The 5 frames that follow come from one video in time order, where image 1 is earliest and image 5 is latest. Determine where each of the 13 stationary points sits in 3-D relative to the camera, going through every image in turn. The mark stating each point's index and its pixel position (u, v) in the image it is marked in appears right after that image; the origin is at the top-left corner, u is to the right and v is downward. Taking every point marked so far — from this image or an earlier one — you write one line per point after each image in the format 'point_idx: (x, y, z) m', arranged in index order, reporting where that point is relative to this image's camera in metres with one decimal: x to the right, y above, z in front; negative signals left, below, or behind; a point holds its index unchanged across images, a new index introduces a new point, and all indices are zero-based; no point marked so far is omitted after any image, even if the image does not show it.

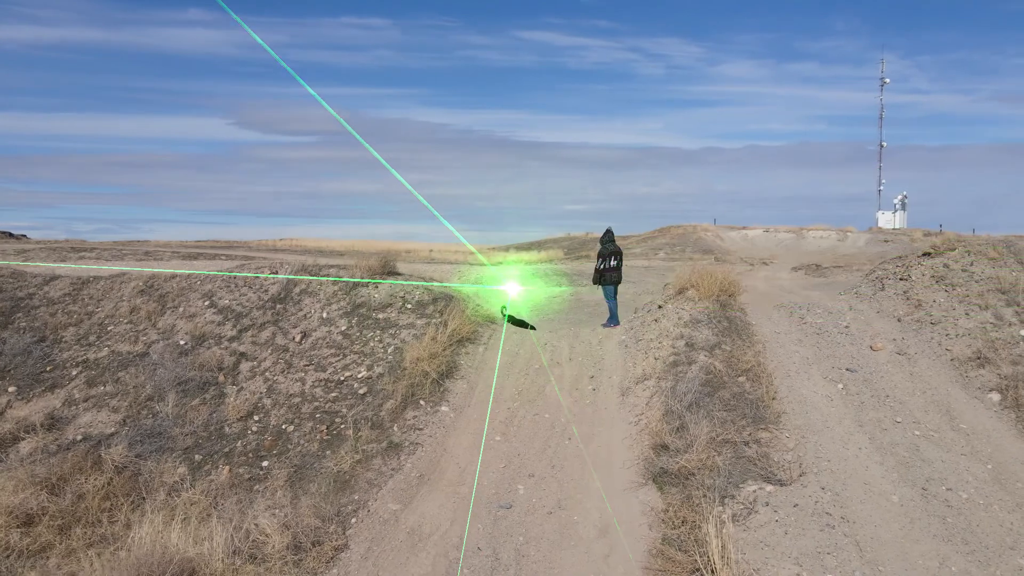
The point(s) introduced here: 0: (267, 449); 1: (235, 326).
0: (-2.5, -1.7, +7.8) m
1: (-3.6, -0.5, +9.8) m
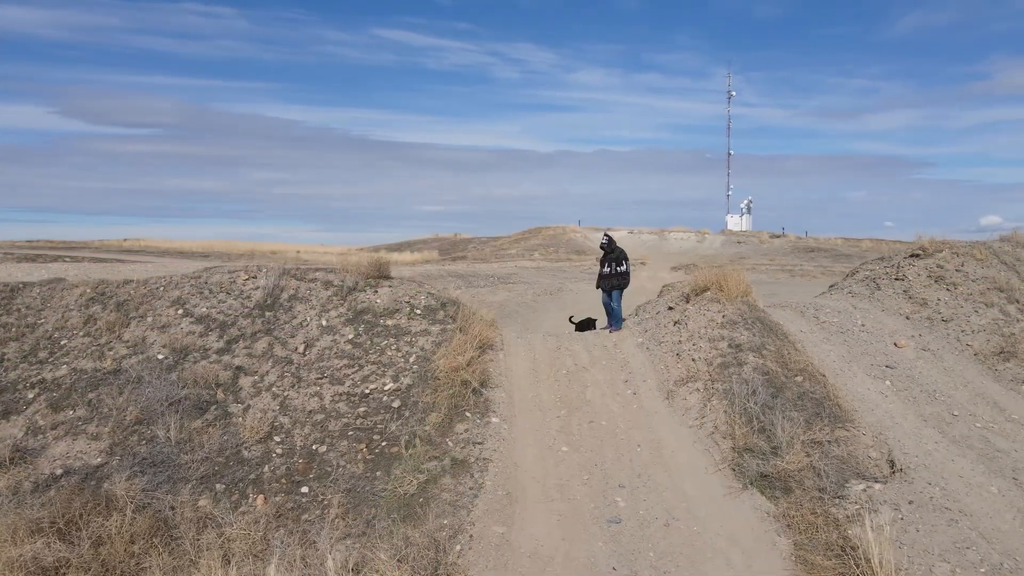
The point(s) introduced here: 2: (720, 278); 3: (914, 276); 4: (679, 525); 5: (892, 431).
0: (-2.0, -1.7, +7.0) m
1: (-3.4, -0.6, +8.8) m
2: (+2.6, +0.1, +9.2) m
3: (+5.1, +0.2, +9.4) m
4: (+1.3, -1.8, +5.7) m
5: (+3.4, -1.3, +6.6) m
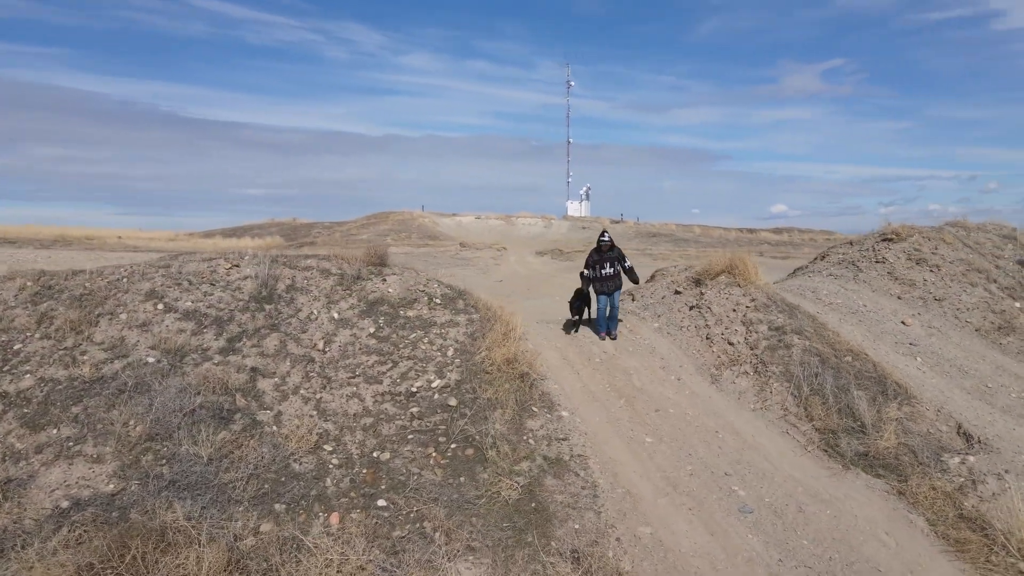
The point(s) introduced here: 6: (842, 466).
0: (-1.2, -1.7, +6.2) m
1: (-3.0, -0.5, +7.6) m
2: (+2.8, +0.3, +9.4) m
3: (+5.2, +0.4, +10.1) m
4: (+2.3, -1.7, +5.7) m
5: (+4.1, -1.1, +7.0) m
6: (+2.8, -1.5, +6.3) m
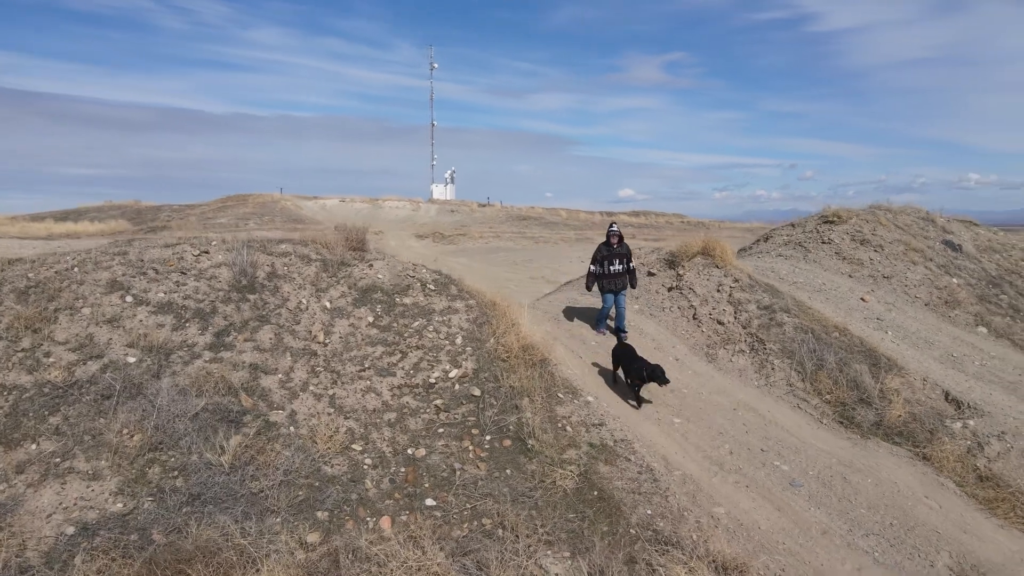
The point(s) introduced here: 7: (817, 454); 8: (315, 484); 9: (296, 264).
0: (-0.8, -1.5, +5.8) m
1: (-2.8, -0.4, +6.8) m
2: (+2.5, +0.6, +9.6) m
3: (+4.7, +0.7, +10.8) m
4: (+2.7, -1.5, +6.0) m
5: (+4.3, -0.9, +7.6) m
6: (+3.1, -1.3, +6.6) m
7: (+2.6, -1.4, +6.4) m
8: (-1.5, -1.5, +5.7) m
9: (-2.3, +0.3, +7.9) m
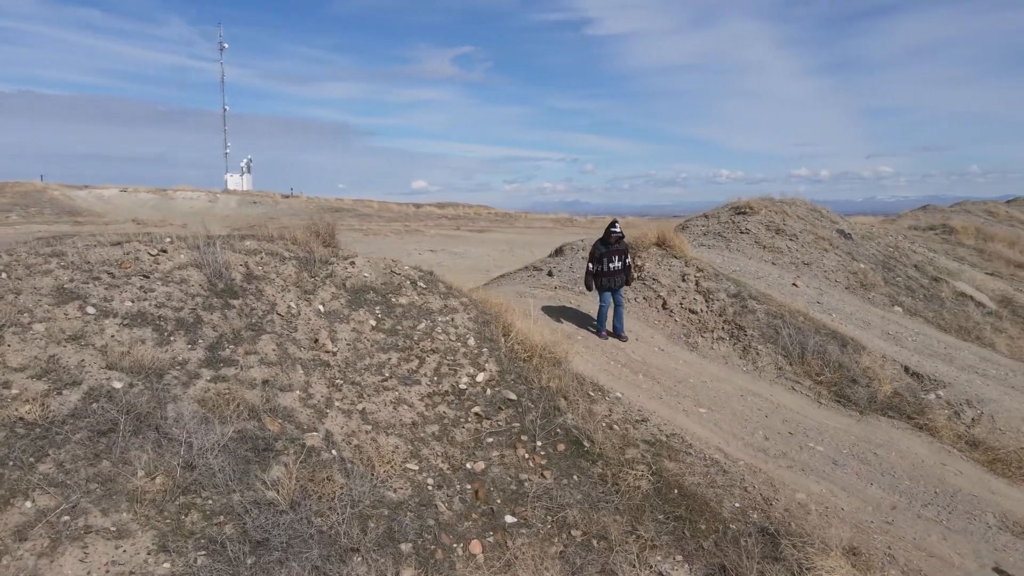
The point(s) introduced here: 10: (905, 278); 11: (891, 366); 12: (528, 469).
0: (-0.2, -1.5, +5.4) m
1: (-2.5, -0.4, +5.8) m
2: (+1.9, +0.7, +9.8) m
3: (+3.8, +0.9, +11.5) m
4: (+3.2, -1.4, +6.4) m
5: (+4.2, -0.7, +8.4) m
6: (+3.3, -1.2, +7.1) m
7: (+2.9, -1.3, +6.7) m
8: (-0.9, -1.5, +5.0) m
9: (-2.3, +0.2, +6.9) m
10: (+5.9, +0.2, +11.2) m
11: (+4.0, -0.8, +8.0) m
12: (+0.1, -1.4, +5.7) m
